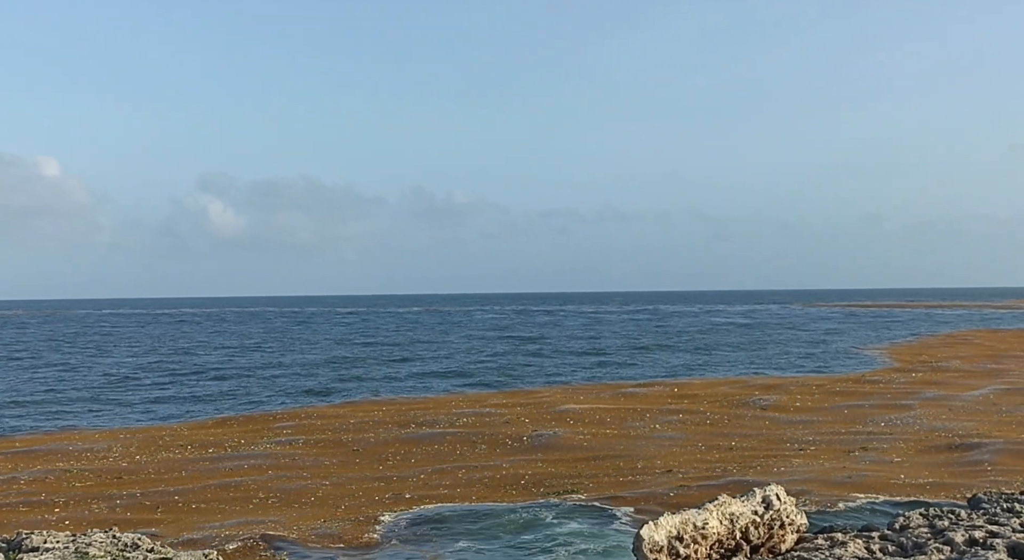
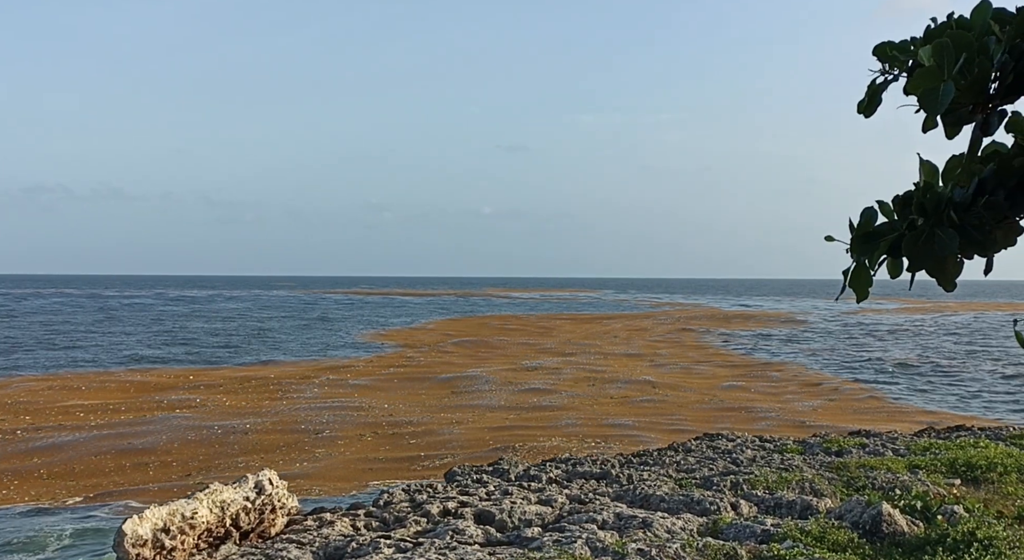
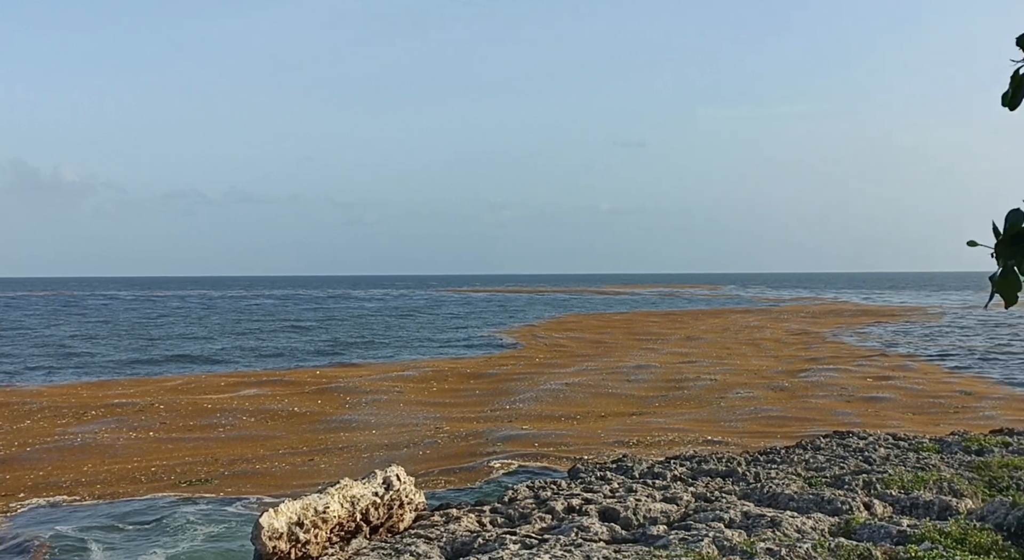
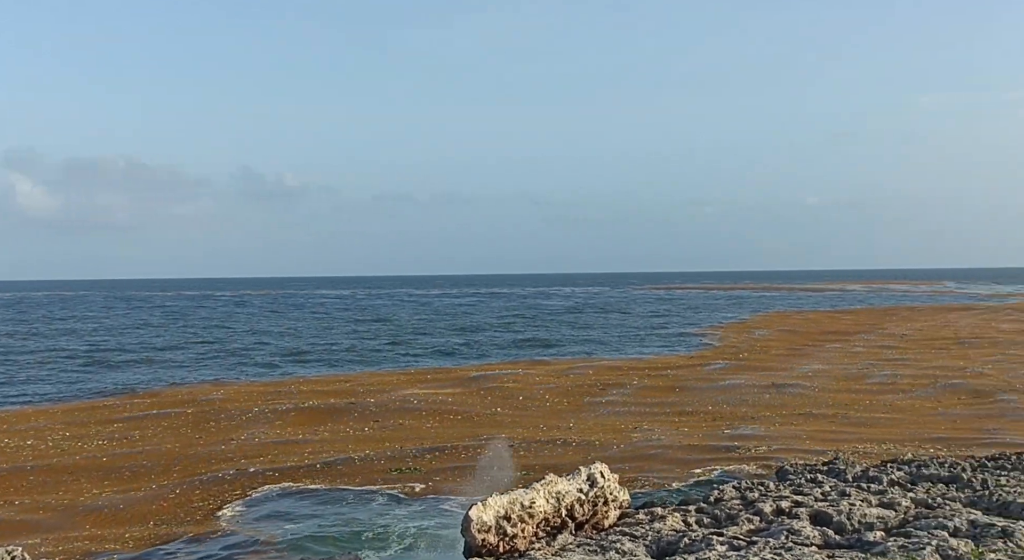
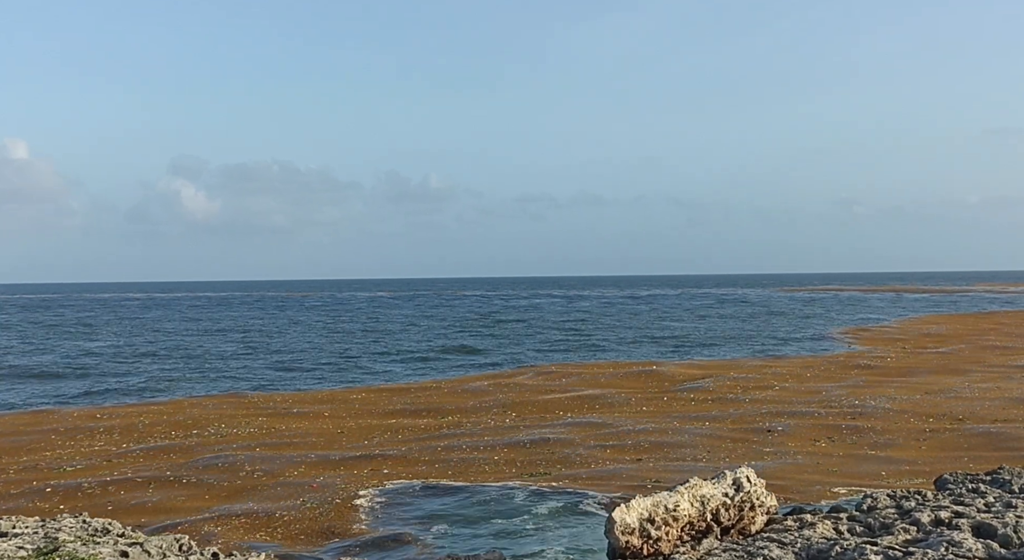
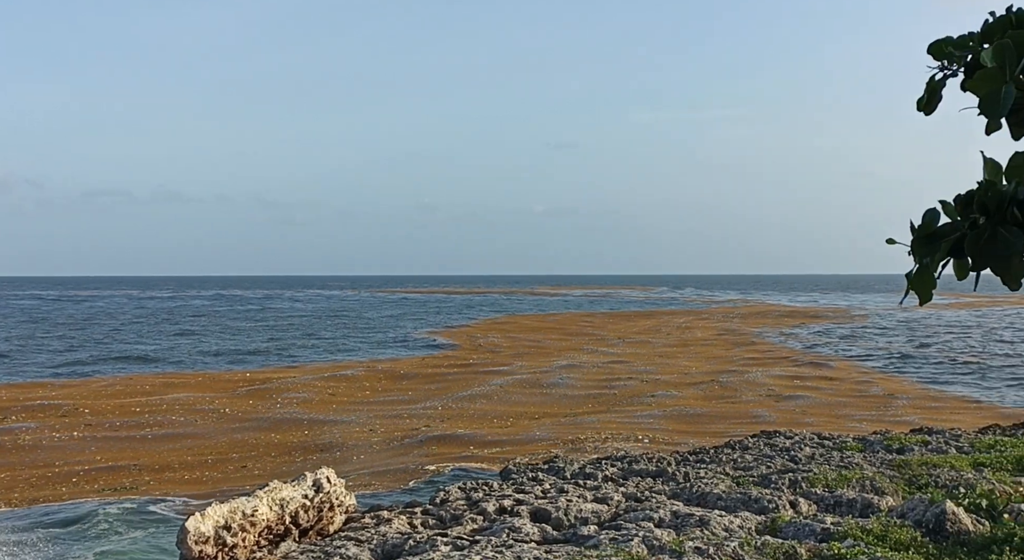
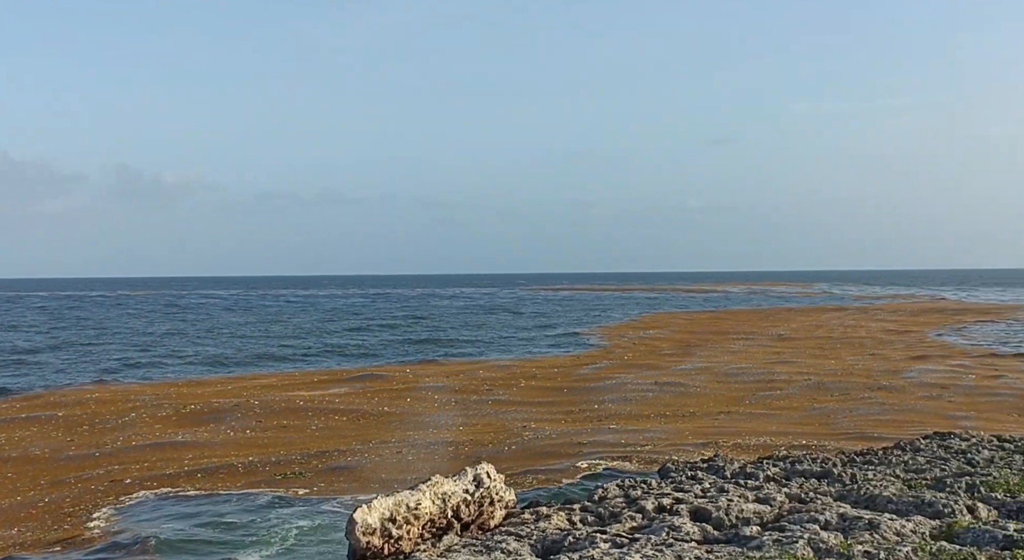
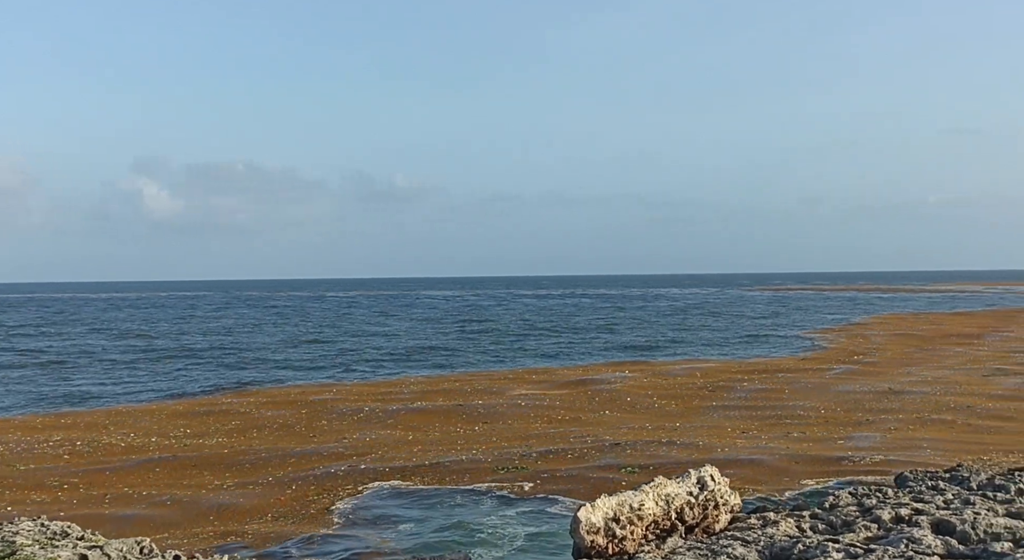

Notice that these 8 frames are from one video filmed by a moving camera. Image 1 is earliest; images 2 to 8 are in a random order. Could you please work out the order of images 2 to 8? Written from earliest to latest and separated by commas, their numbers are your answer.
5, 8, 4, 7, 3, 6, 2
